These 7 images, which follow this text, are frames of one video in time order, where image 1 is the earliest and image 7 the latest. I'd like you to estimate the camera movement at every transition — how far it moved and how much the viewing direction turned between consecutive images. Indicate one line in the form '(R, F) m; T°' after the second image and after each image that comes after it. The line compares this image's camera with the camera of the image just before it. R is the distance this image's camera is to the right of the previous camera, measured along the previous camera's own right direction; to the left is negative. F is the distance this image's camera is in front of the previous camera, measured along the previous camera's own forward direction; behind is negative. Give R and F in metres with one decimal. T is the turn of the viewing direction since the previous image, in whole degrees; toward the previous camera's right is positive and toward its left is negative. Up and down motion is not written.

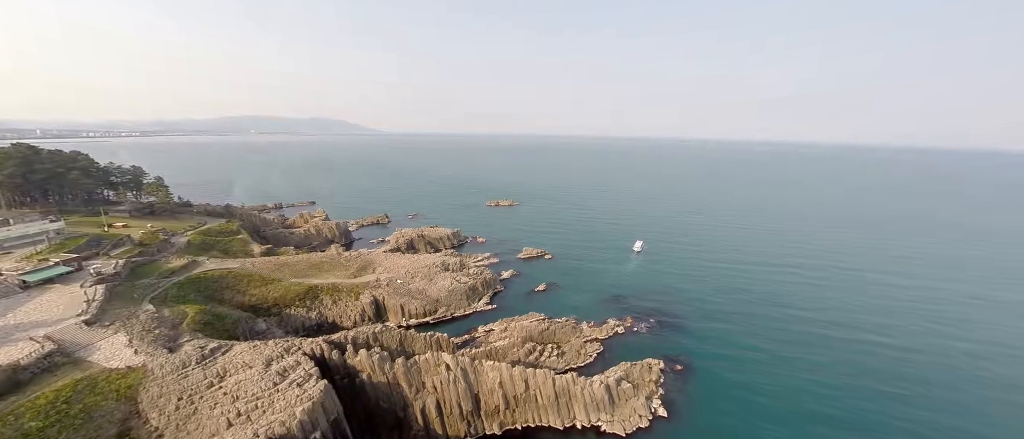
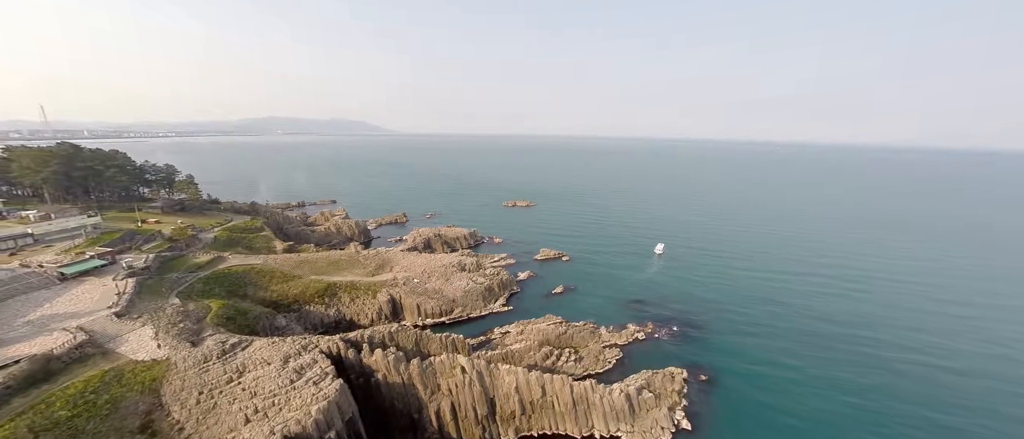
(+0.1, +0.2) m; -3°
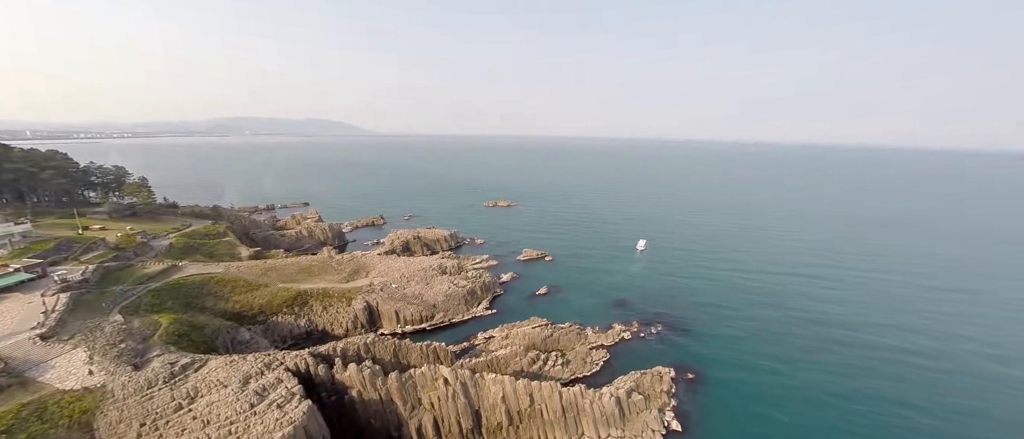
(-0.3, +1.6) m; +3°
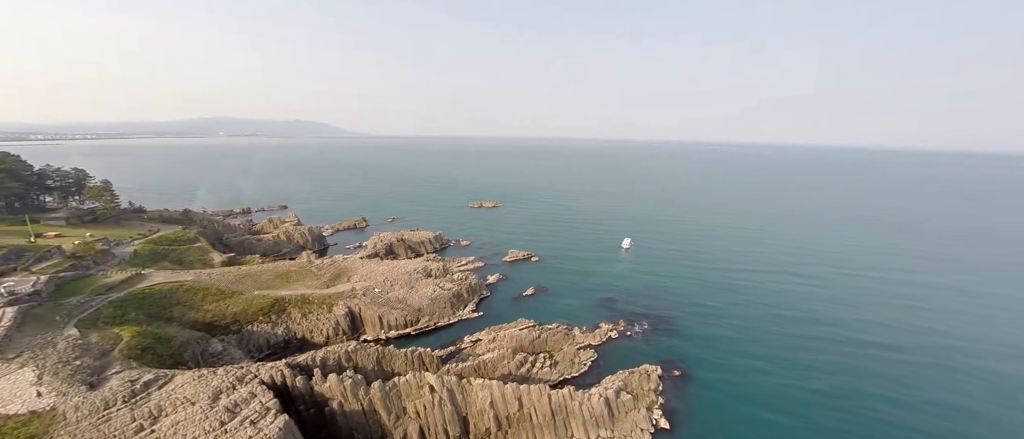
(-0.2, +0.8) m; +2°
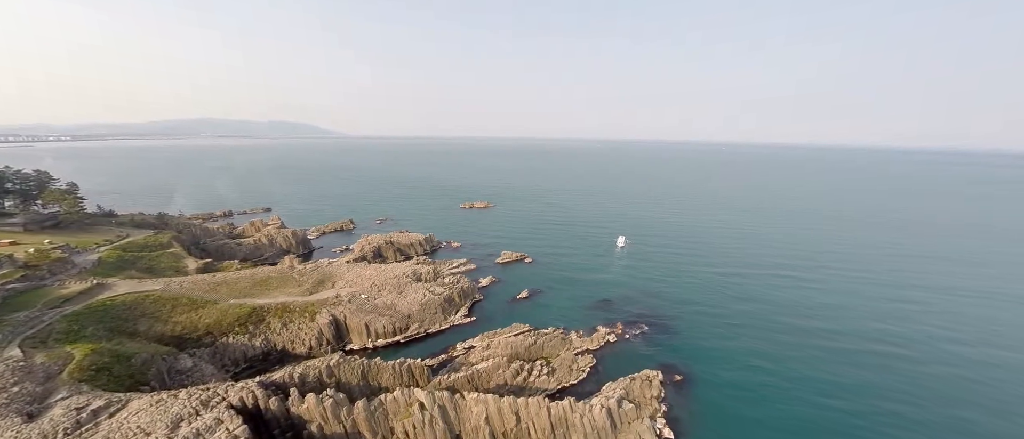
(-0.1, +1.6) m; +1°
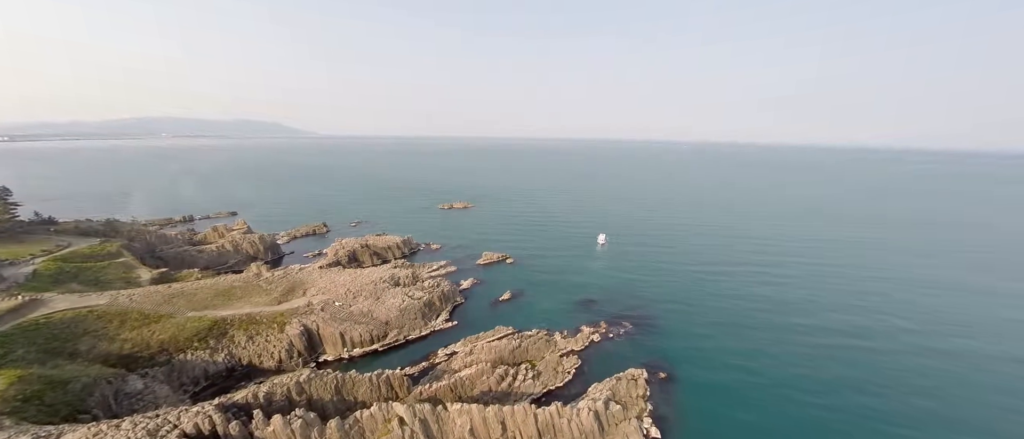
(-0.3, +1.2) m; +3°
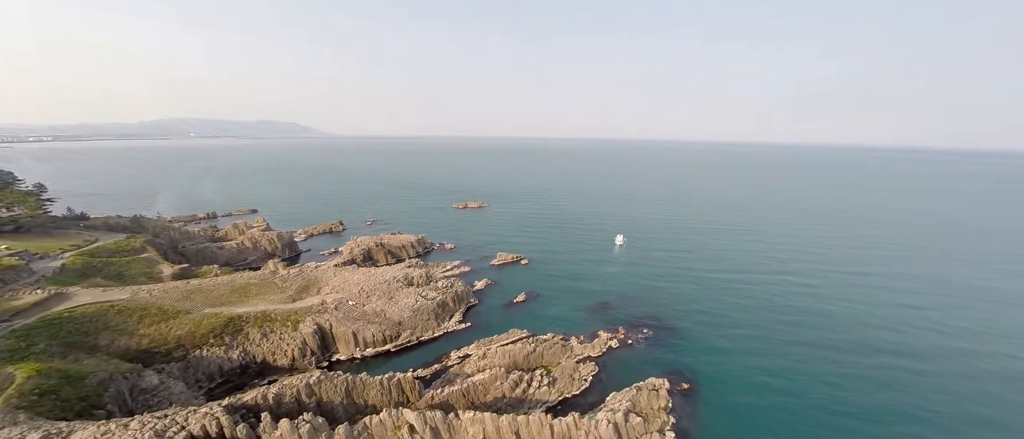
(+0.2, +0.6) m; -3°
